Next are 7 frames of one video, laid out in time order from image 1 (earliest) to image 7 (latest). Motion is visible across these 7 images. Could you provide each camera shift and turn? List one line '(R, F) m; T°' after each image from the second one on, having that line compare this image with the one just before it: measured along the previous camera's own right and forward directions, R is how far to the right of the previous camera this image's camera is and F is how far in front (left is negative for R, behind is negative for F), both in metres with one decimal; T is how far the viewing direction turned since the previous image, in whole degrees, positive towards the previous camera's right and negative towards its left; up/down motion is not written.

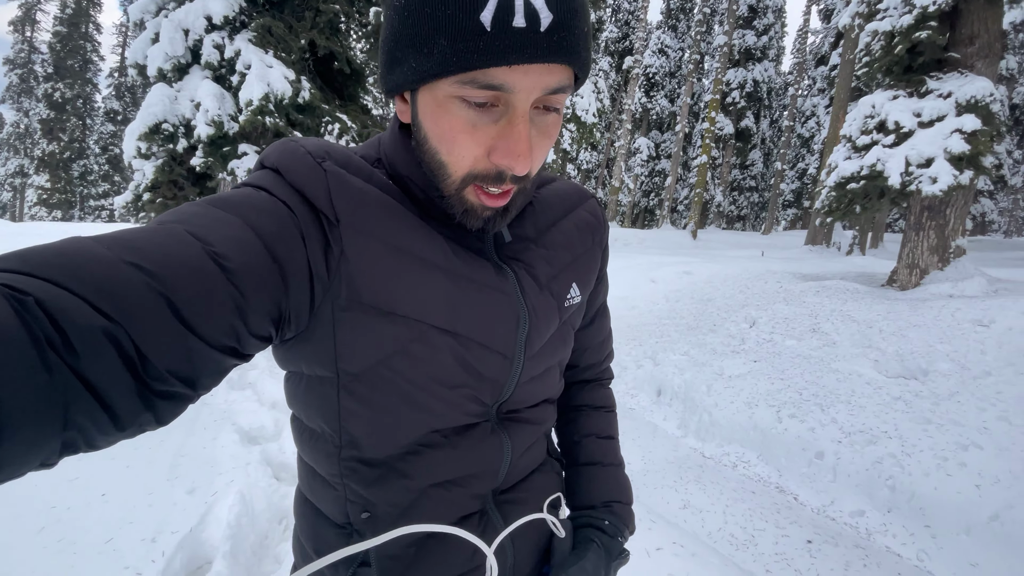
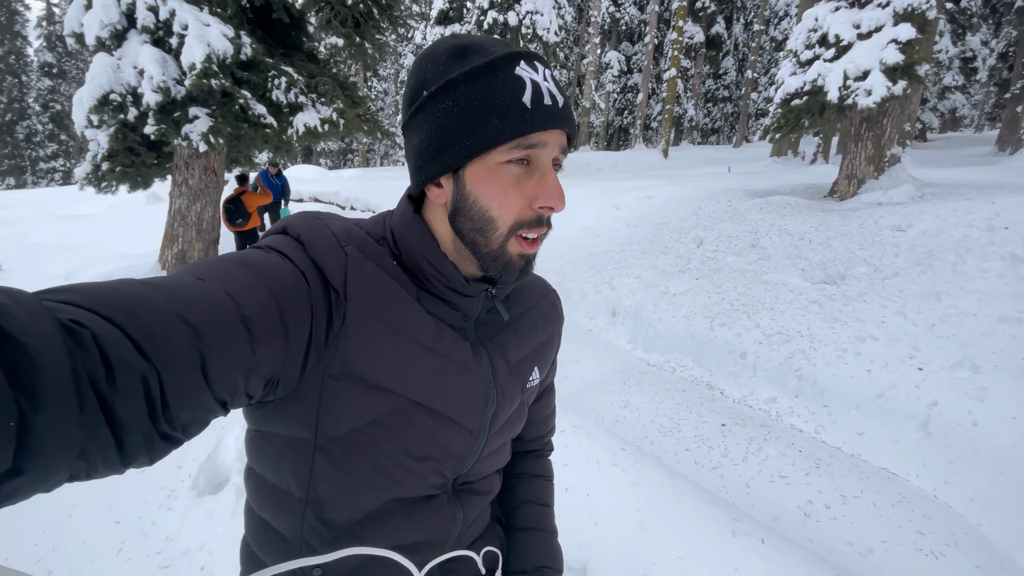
(+0.3, -0.5) m; +2°
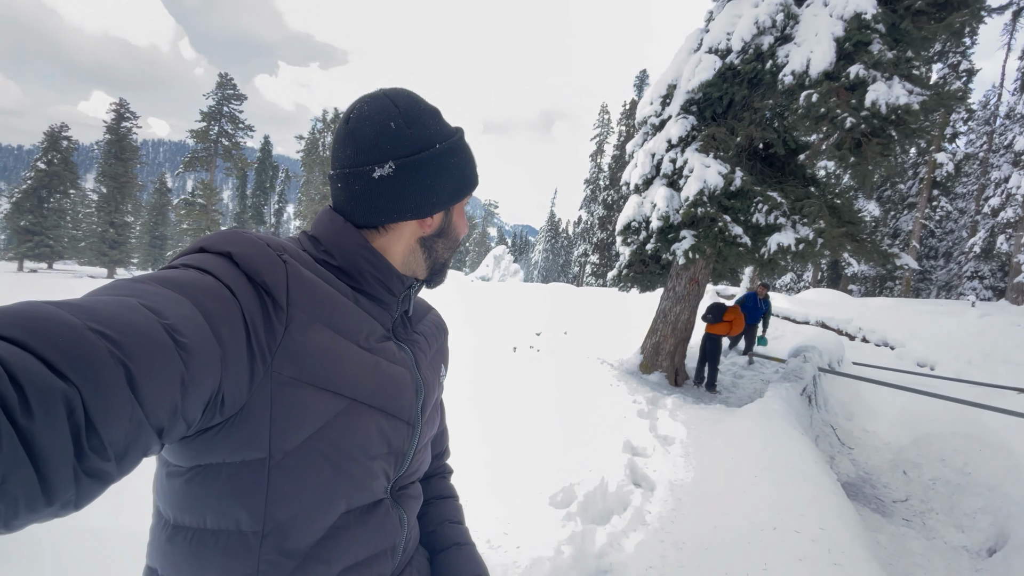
(+0.9, +0.1) m; -57°
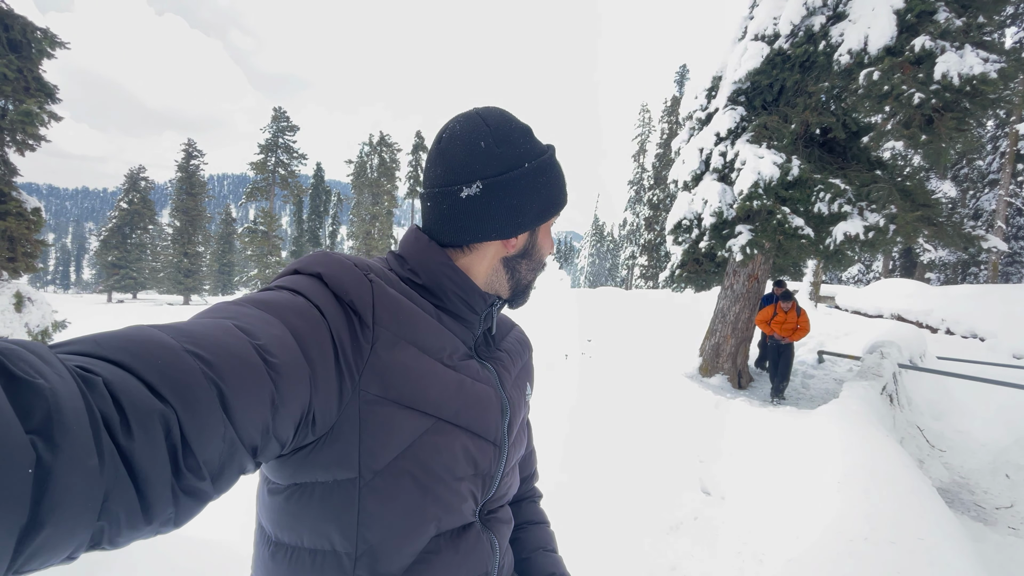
(0.0, 0.0) m; -6°
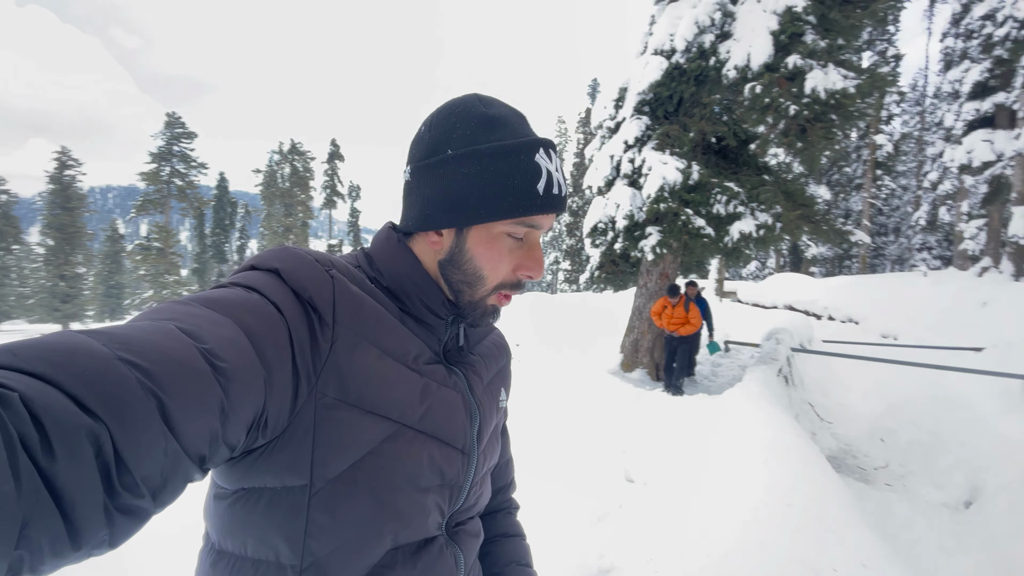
(0.0, 0.0) m; +9°
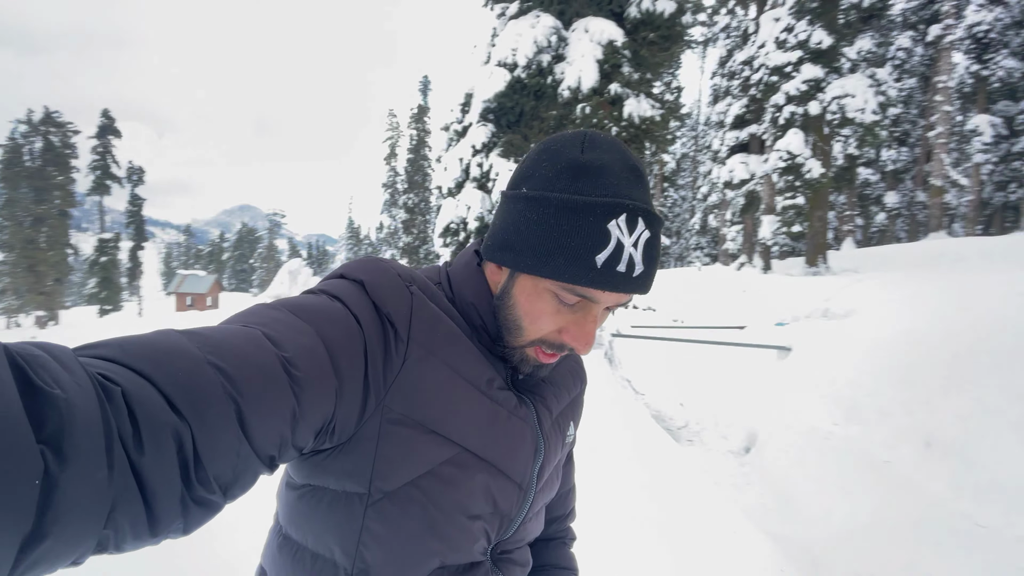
(-0.3, -0.1) m; +19°
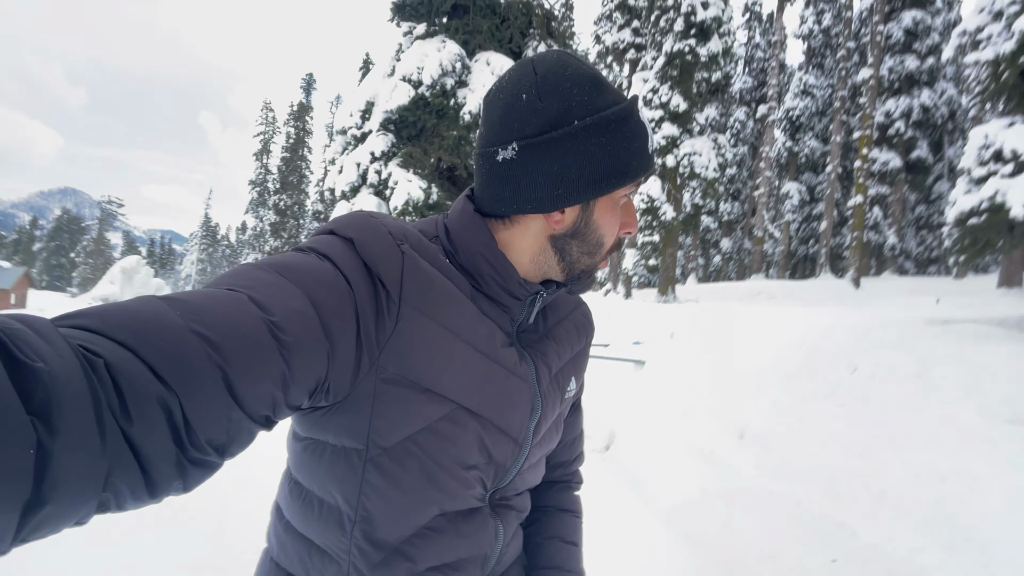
(-0.3, -0.5) m; +14°
